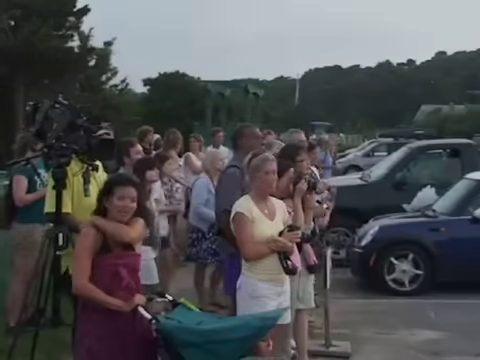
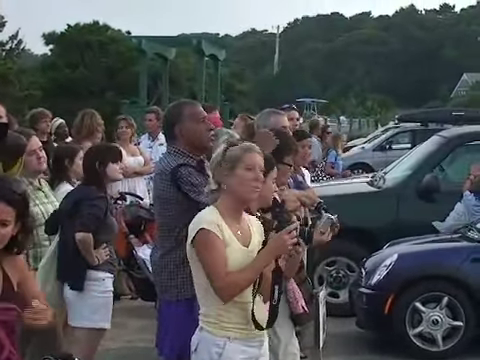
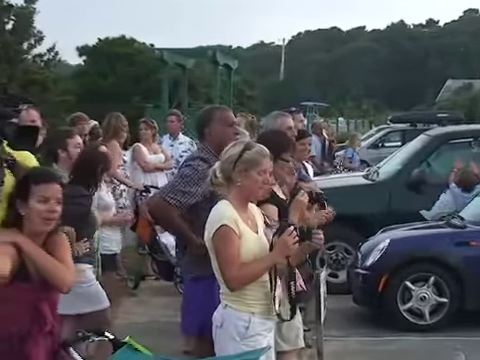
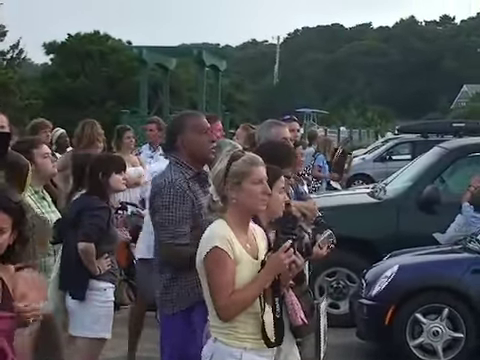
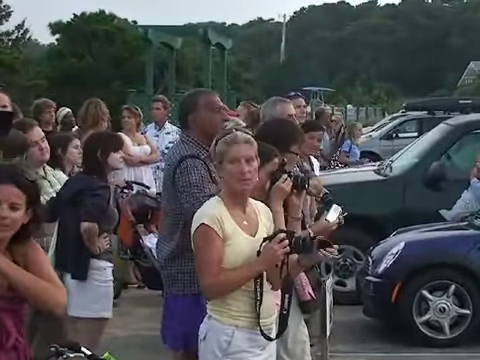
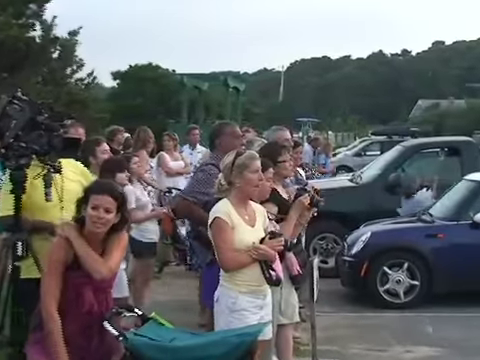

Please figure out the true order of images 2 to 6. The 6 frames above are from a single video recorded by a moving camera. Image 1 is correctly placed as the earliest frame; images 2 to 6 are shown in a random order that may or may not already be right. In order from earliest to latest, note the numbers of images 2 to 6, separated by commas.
6, 3, 5, 2, 4
